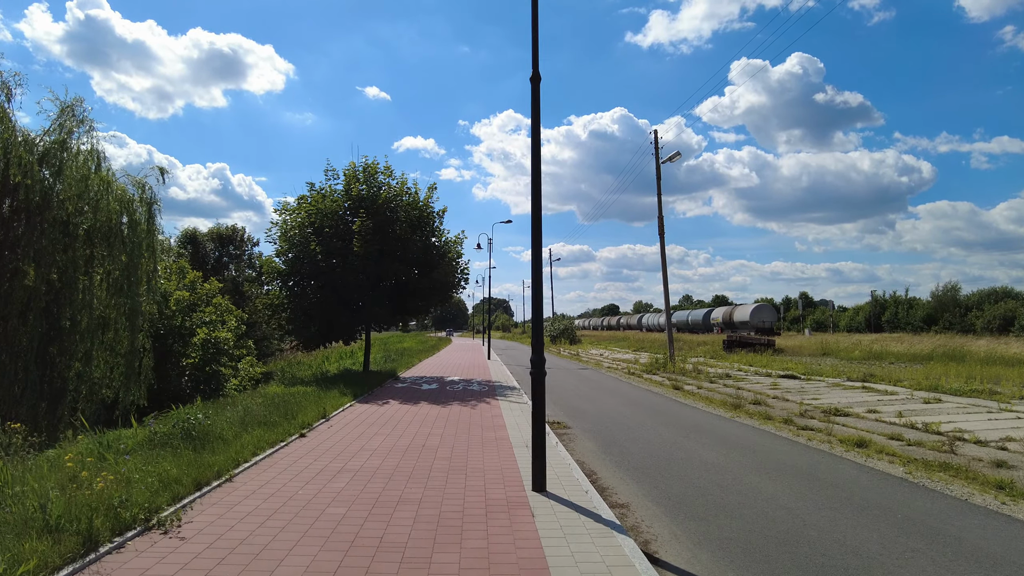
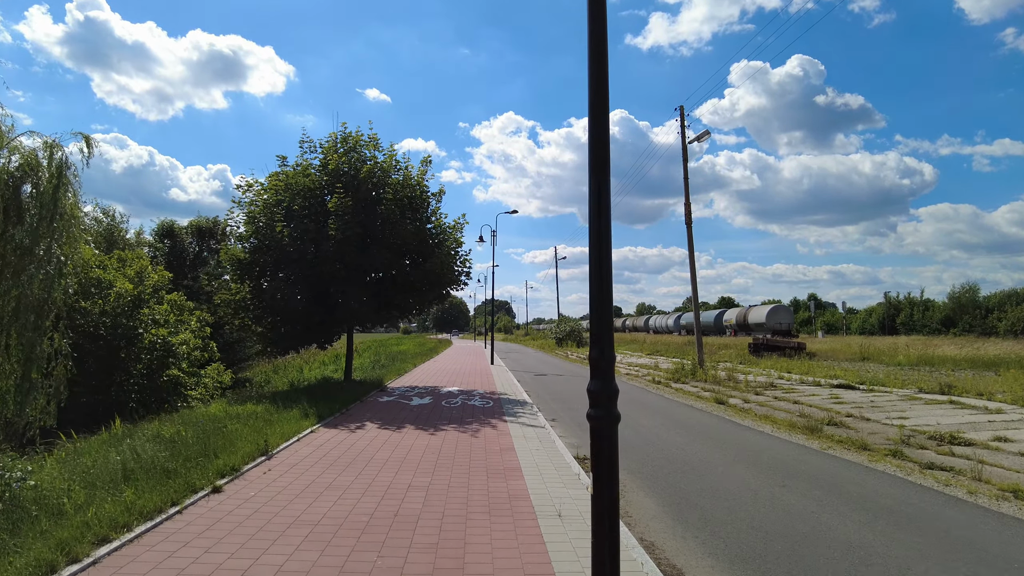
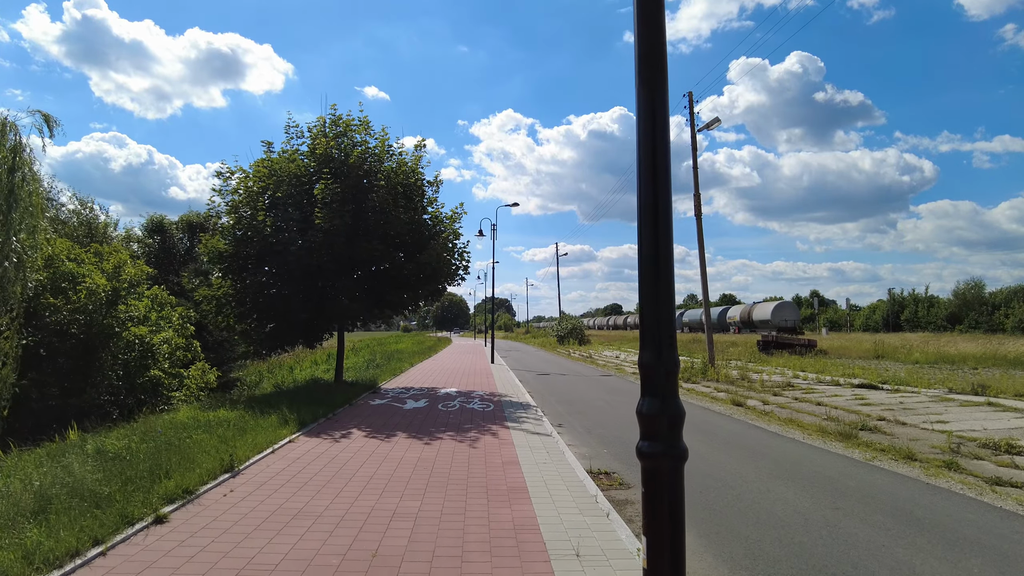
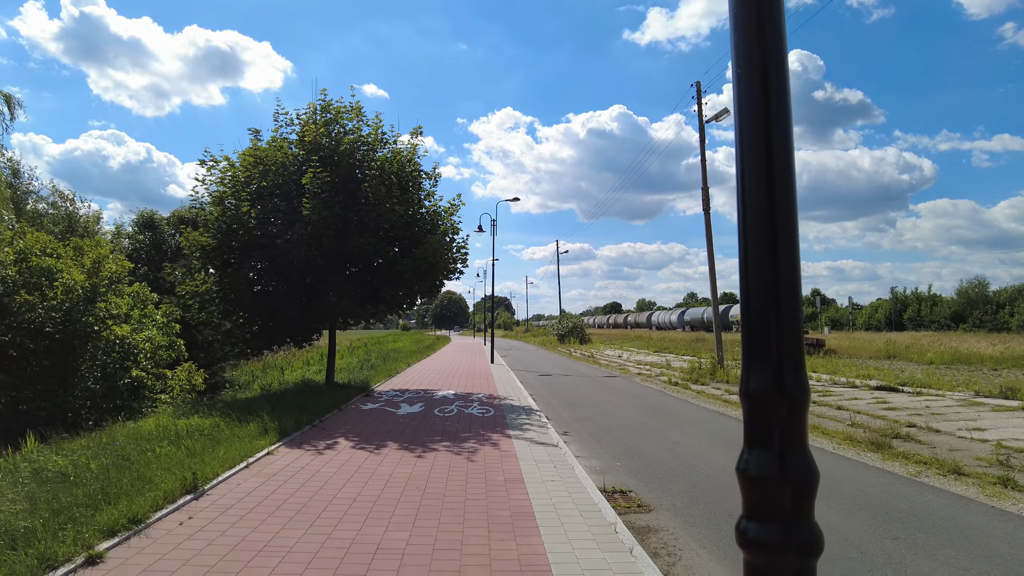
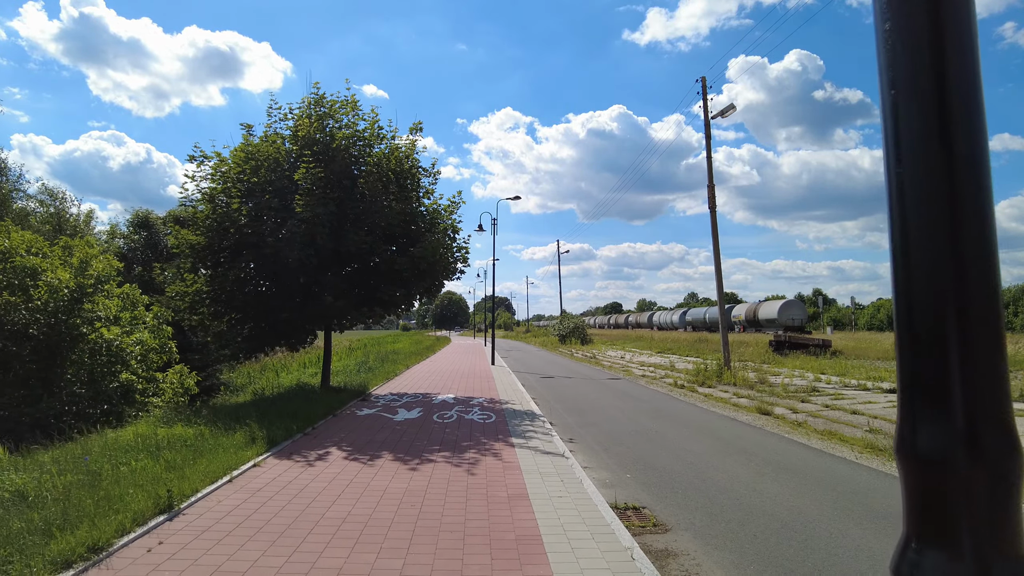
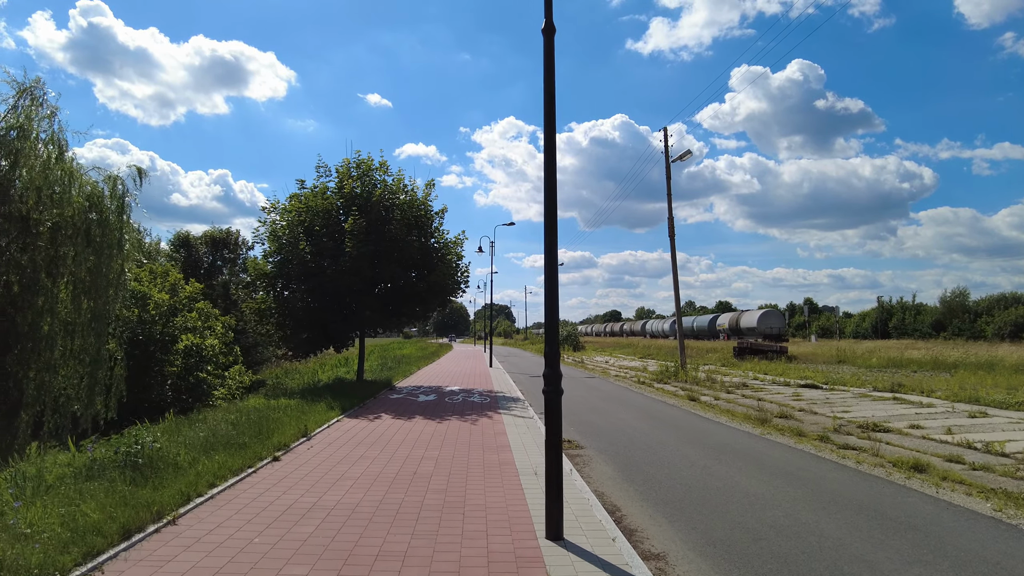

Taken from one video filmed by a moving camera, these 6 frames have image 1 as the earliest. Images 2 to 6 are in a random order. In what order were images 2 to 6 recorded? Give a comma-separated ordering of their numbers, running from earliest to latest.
6, 2, 3, 4, 5
